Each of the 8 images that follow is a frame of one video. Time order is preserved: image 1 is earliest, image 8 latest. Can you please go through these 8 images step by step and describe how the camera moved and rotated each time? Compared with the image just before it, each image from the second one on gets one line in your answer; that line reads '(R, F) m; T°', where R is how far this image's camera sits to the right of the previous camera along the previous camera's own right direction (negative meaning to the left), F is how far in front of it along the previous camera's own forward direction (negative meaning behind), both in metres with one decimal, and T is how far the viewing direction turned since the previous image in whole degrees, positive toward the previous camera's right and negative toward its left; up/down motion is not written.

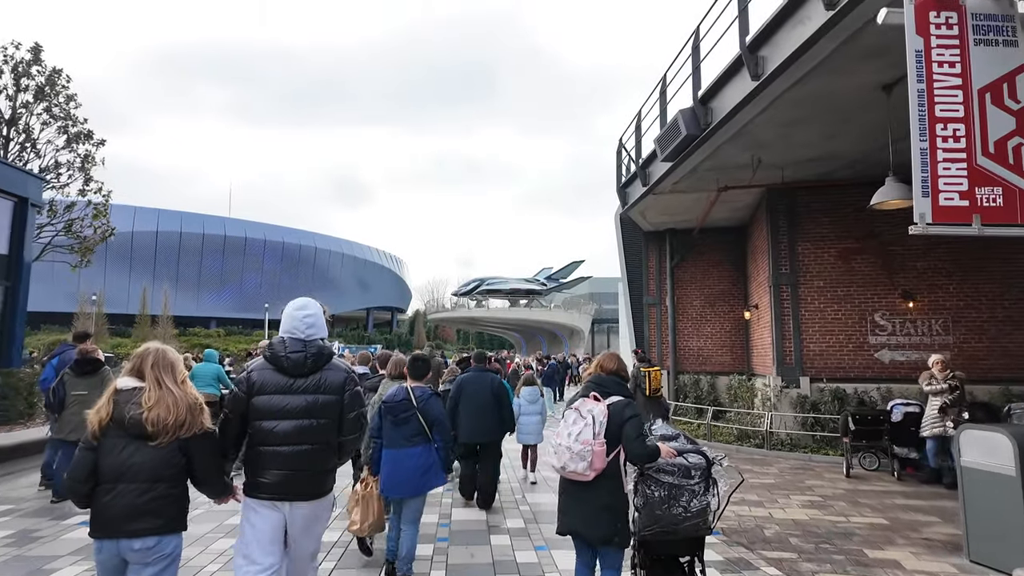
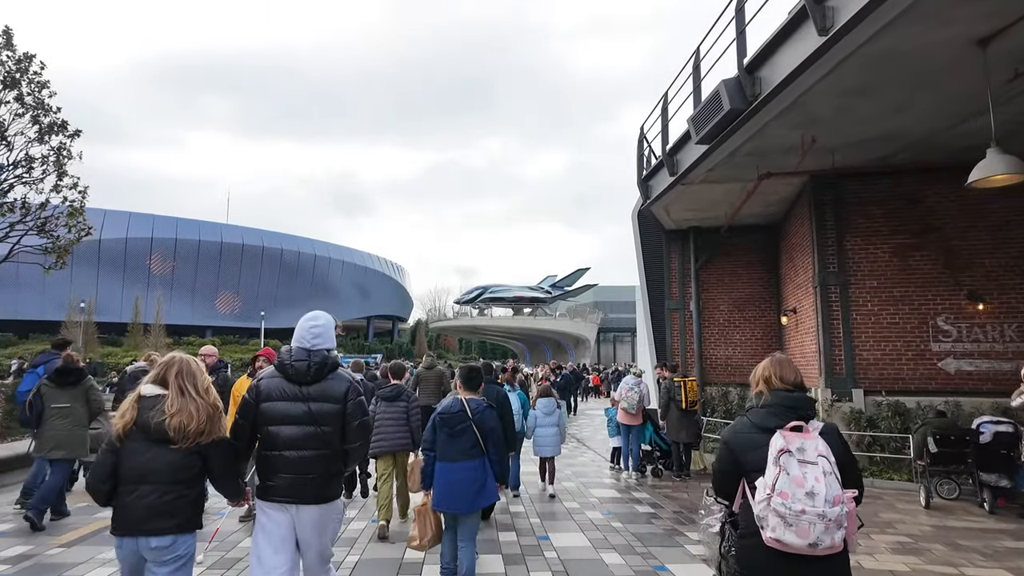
(-0.2, +1.1) m; 0°
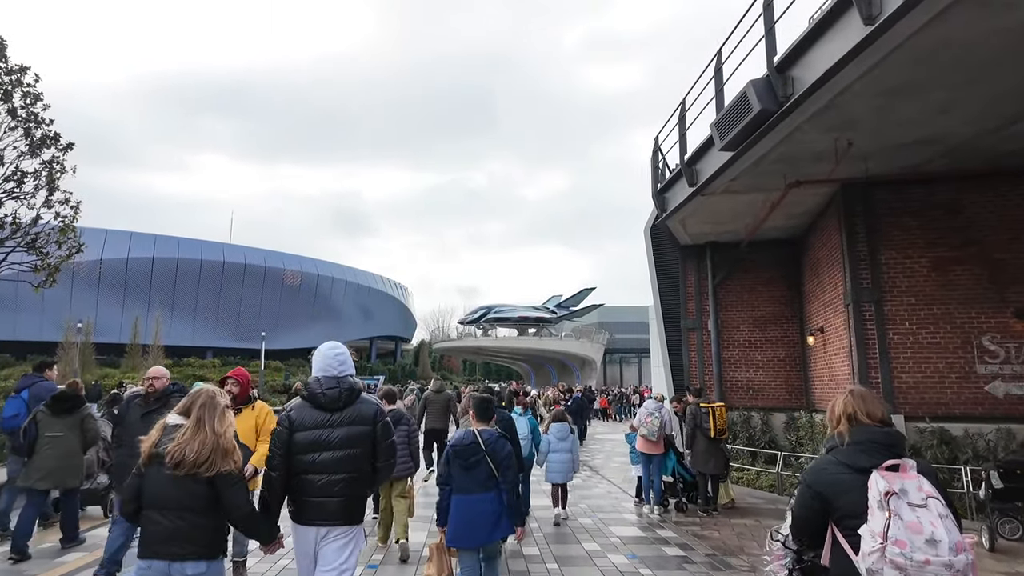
(-0.1, +0.6) m; 0°
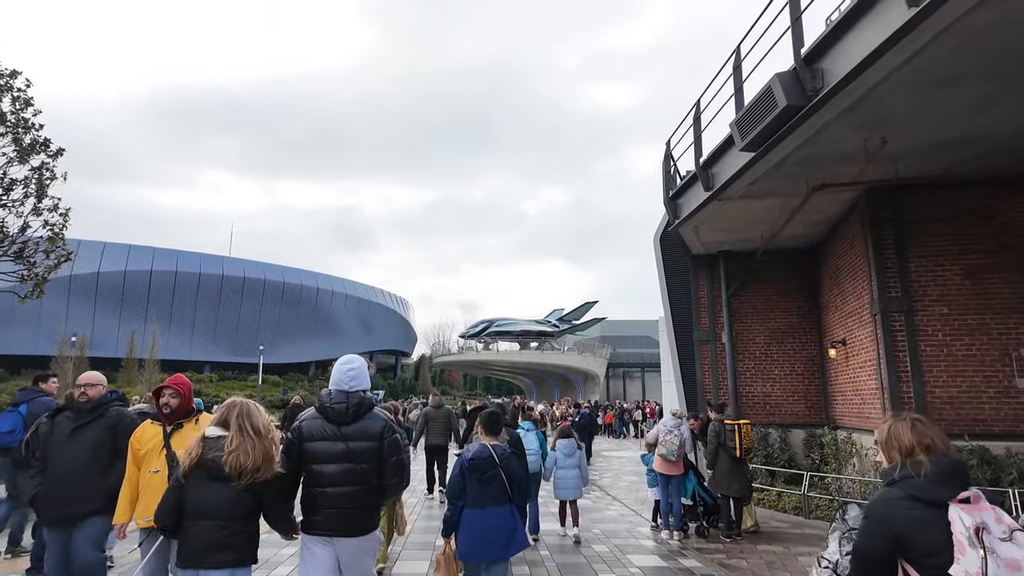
(-0.1, +0.5) m; 0°
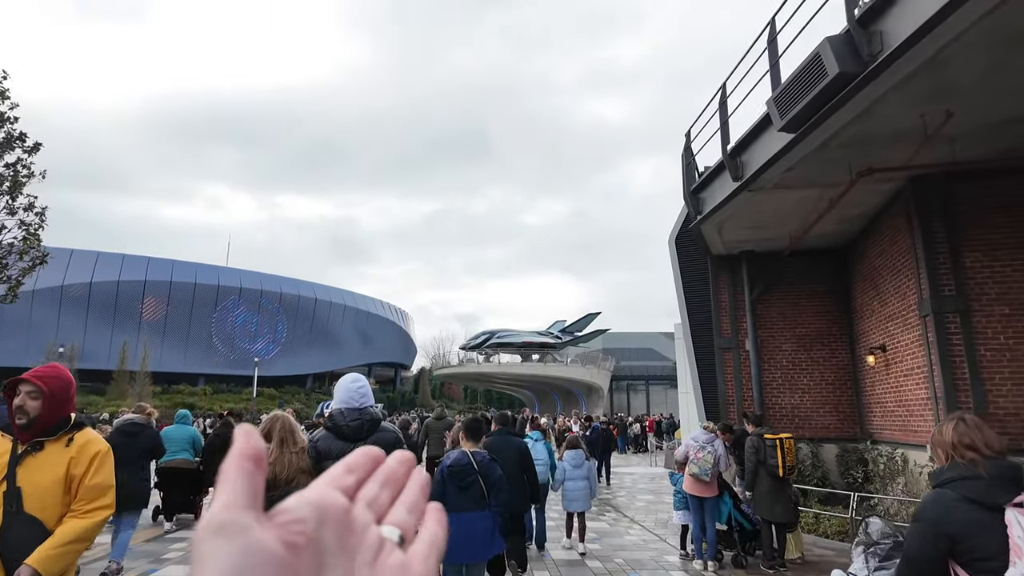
(-0.1, +0.8) m; 0°
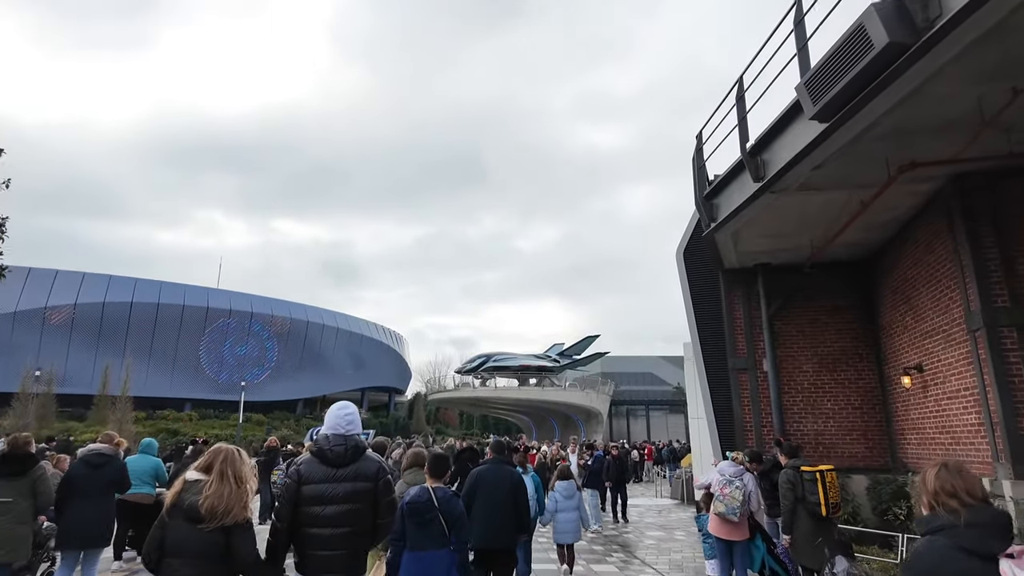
(0.0, +0.8) m; 0°
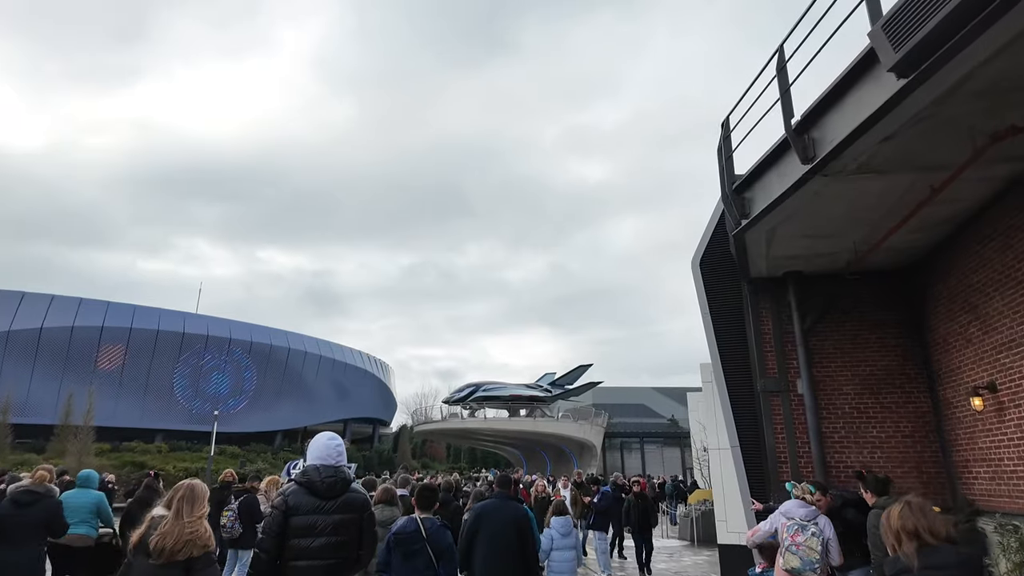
(-0.1, +1.2) m; +1°
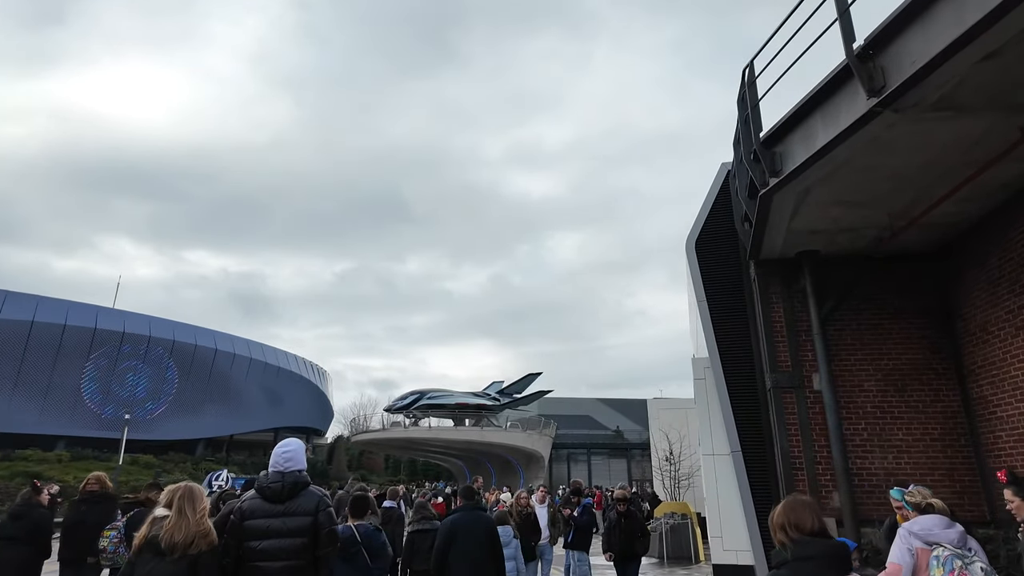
(-0.4, +1.5) m; +5°
